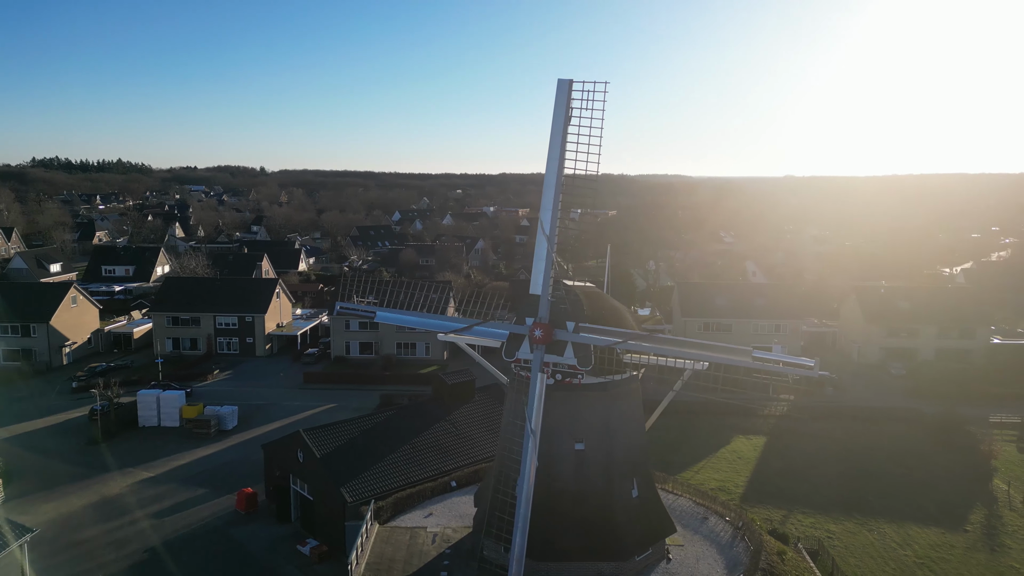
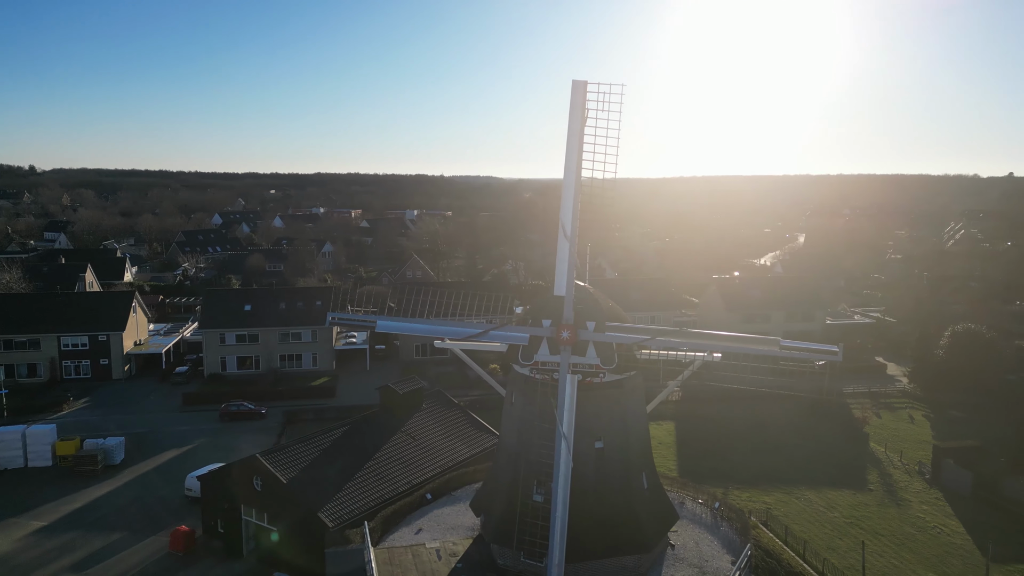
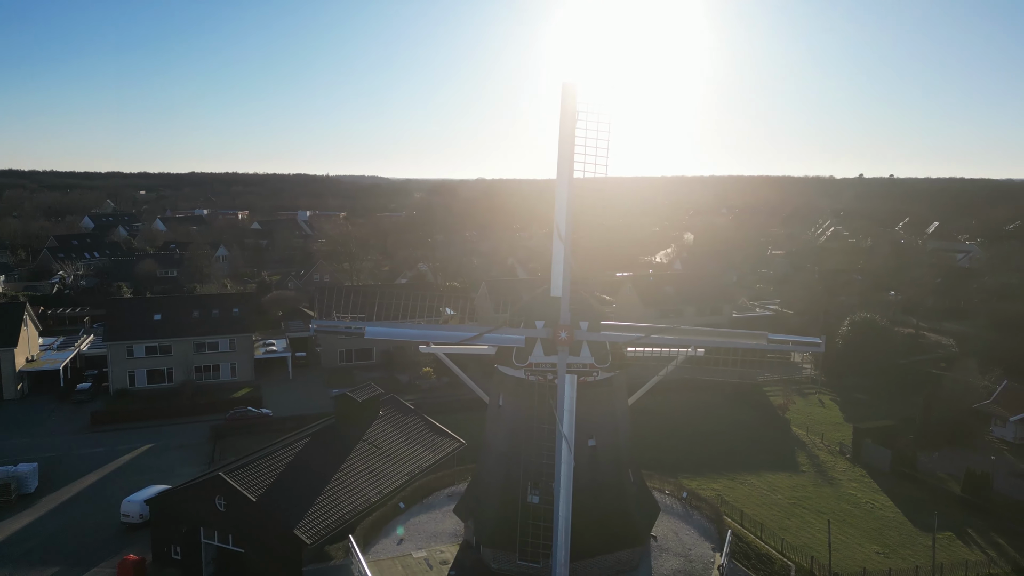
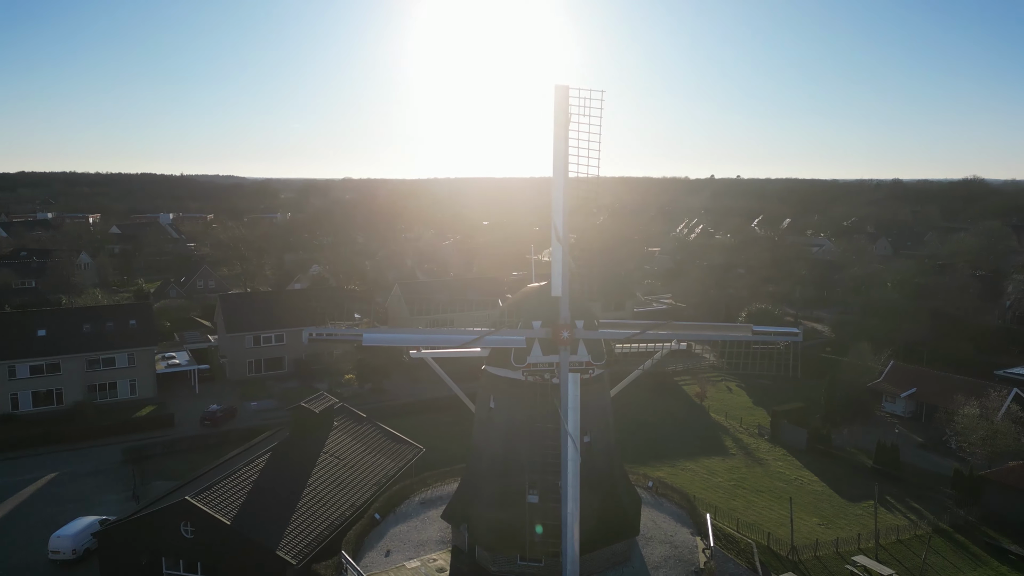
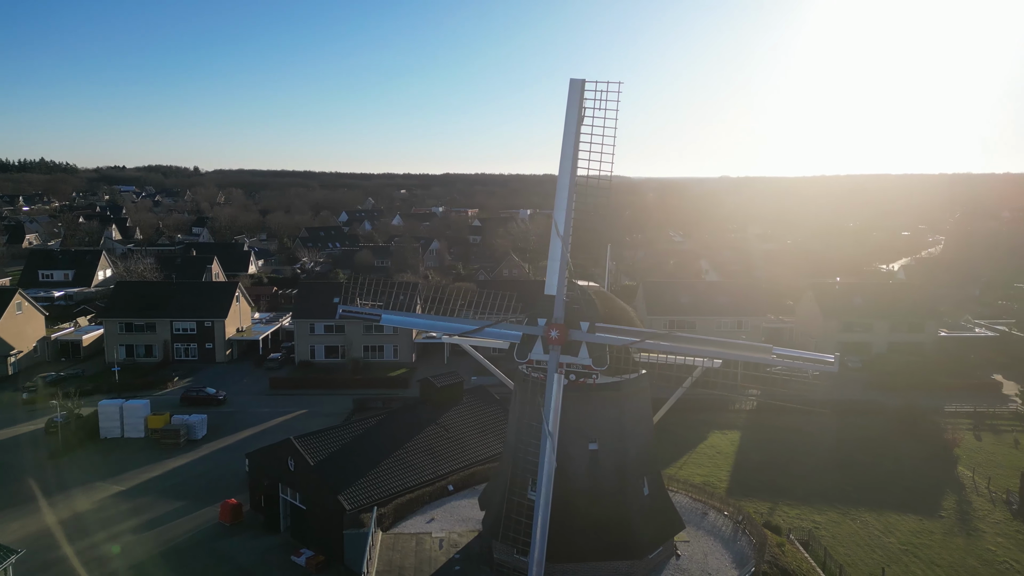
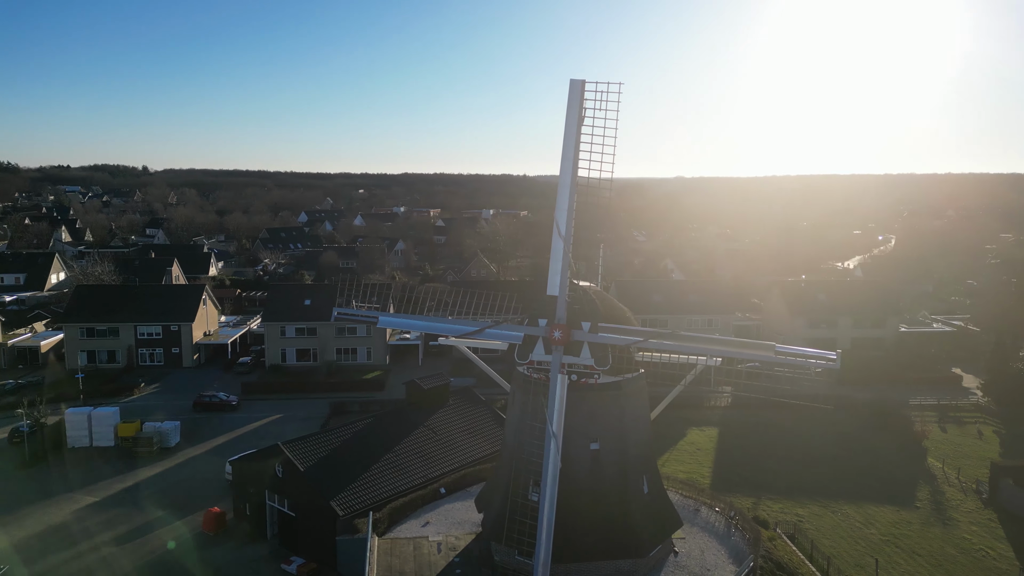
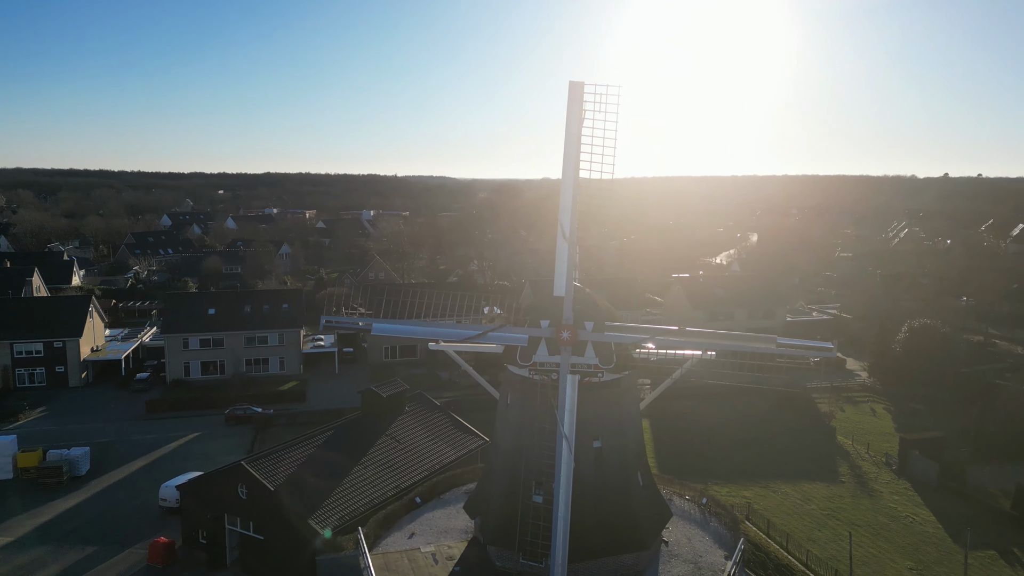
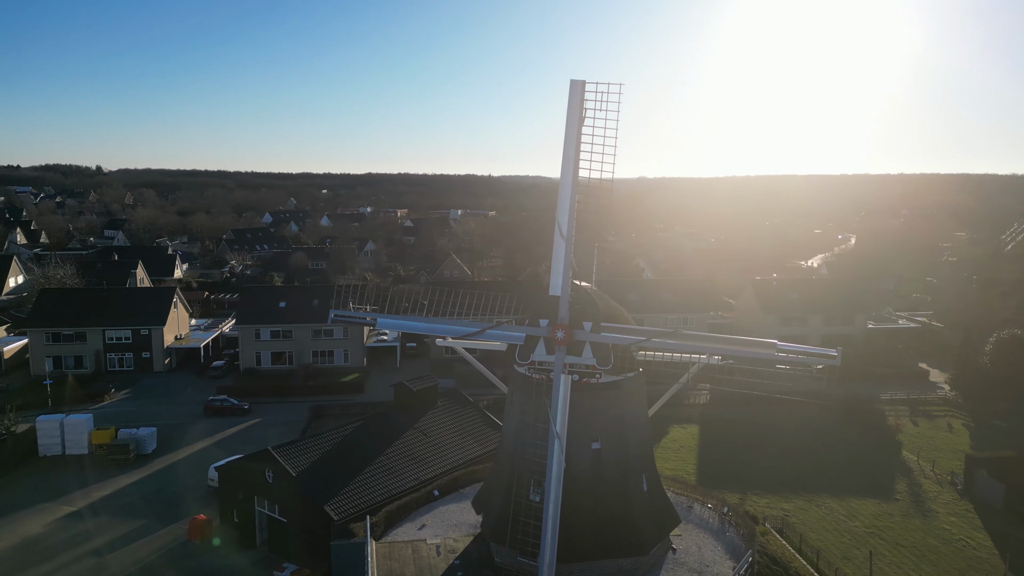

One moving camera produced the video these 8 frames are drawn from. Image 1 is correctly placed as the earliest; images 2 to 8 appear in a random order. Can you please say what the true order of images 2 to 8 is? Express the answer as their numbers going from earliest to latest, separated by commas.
5, 6, 8, 2, 7, 3, 4
